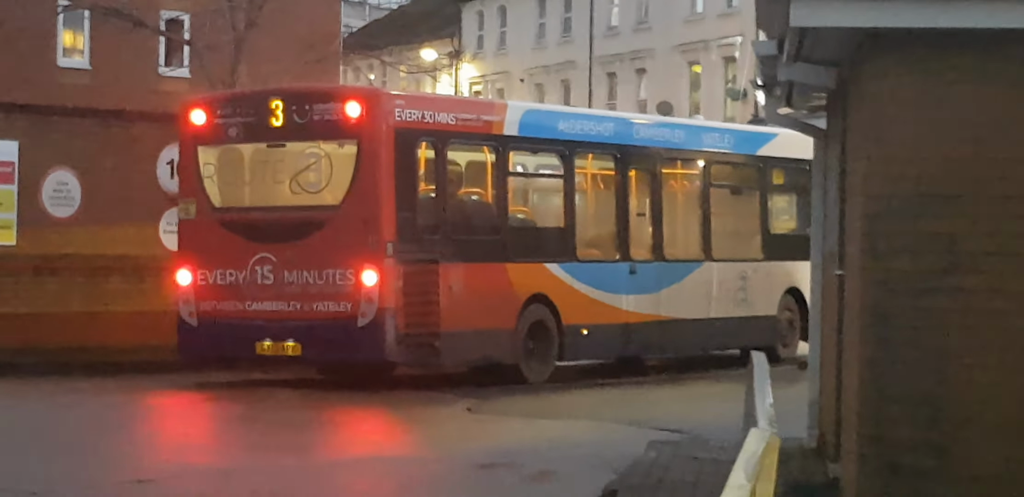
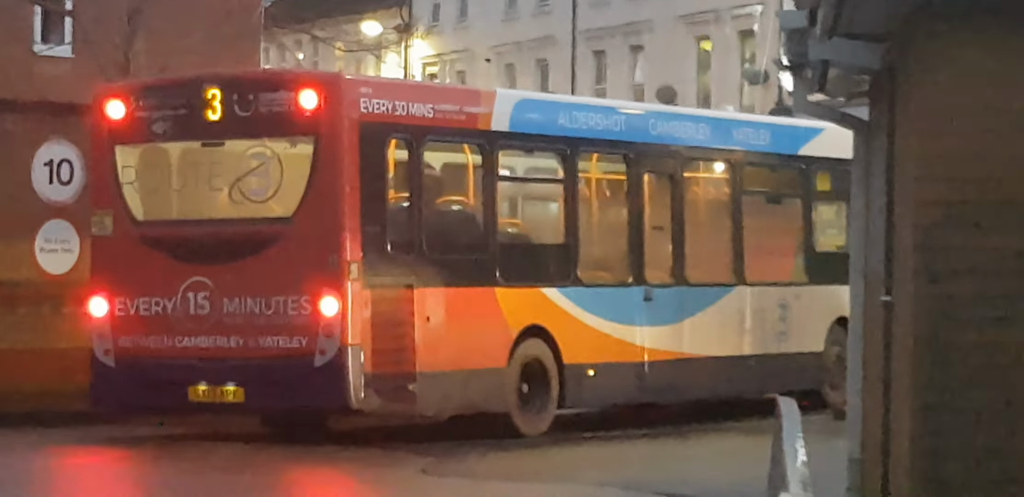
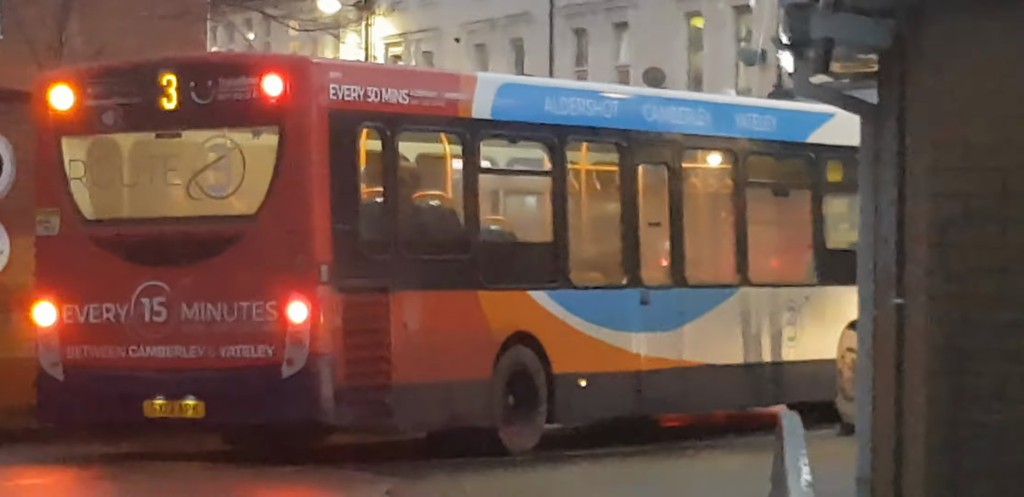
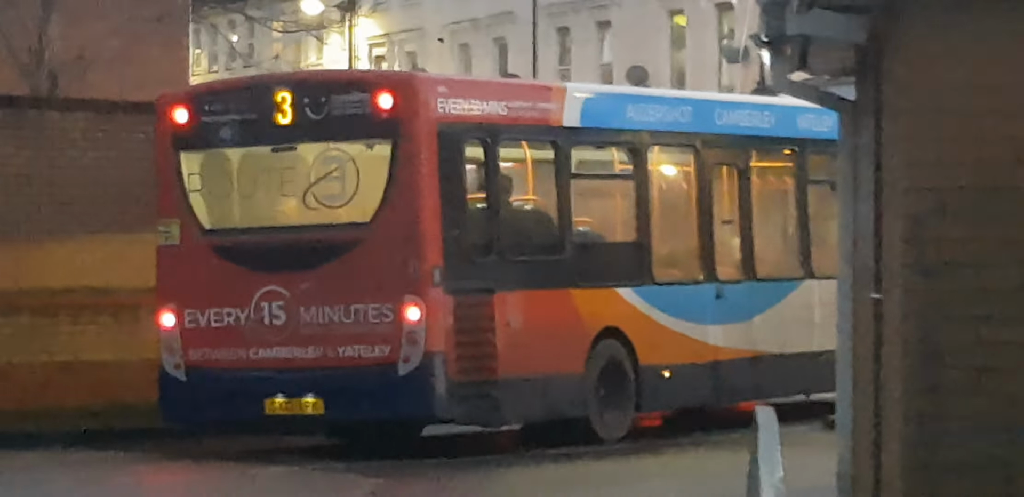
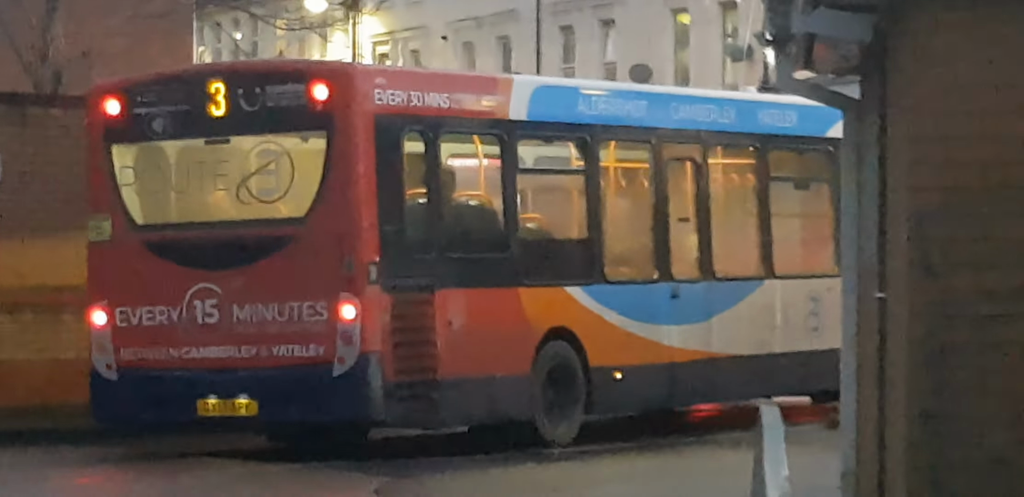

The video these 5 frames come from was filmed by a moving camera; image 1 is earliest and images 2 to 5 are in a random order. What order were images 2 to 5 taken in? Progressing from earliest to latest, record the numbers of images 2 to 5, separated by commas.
2, 3, 5, 4
